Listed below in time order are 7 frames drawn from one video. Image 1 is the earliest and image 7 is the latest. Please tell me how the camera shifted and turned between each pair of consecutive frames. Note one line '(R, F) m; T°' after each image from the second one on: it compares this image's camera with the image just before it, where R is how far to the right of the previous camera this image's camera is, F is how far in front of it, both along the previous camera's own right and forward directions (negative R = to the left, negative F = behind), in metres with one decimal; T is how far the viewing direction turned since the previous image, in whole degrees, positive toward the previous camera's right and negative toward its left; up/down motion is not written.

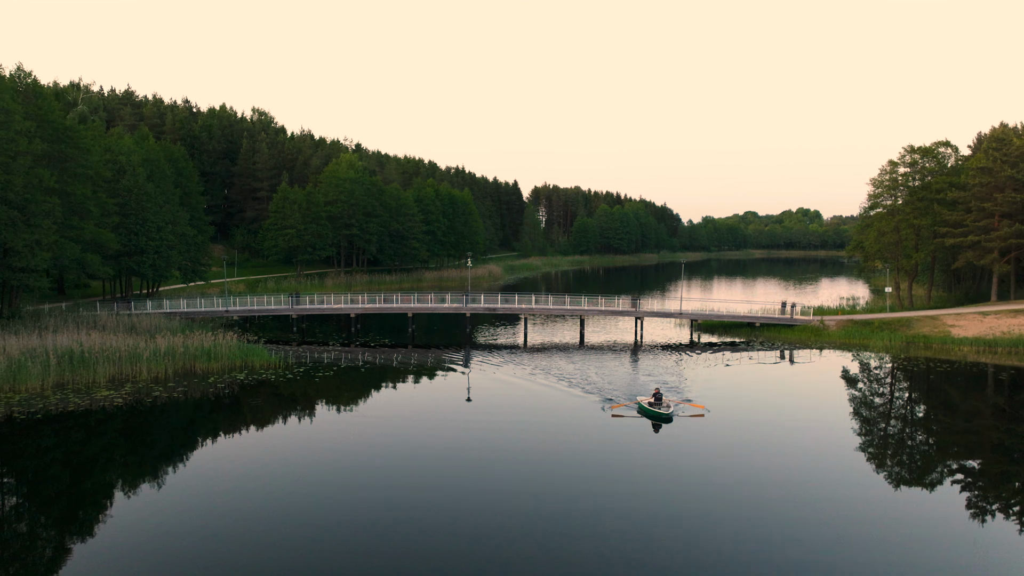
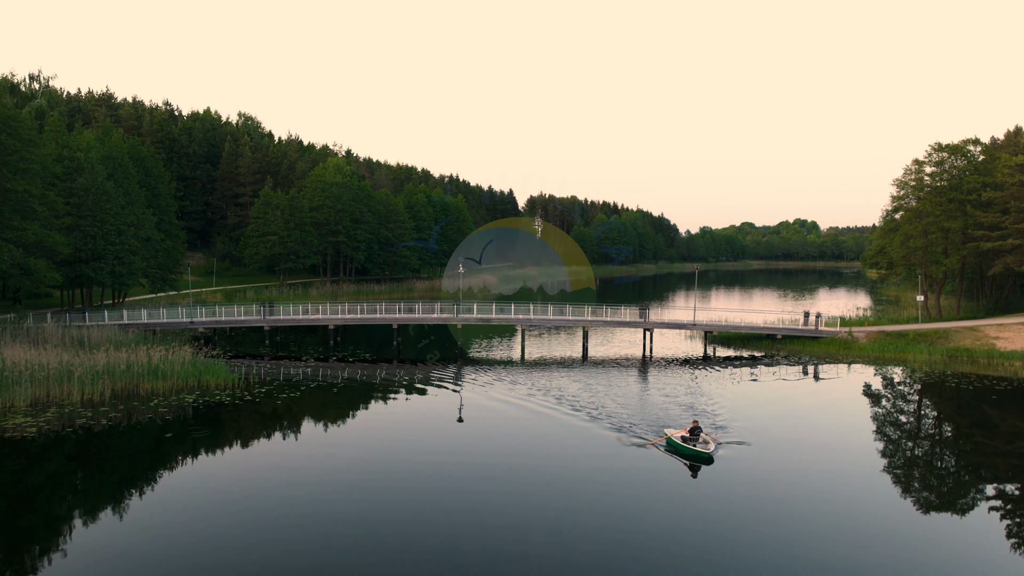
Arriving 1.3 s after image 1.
(0.0, +3.6) m; 0°
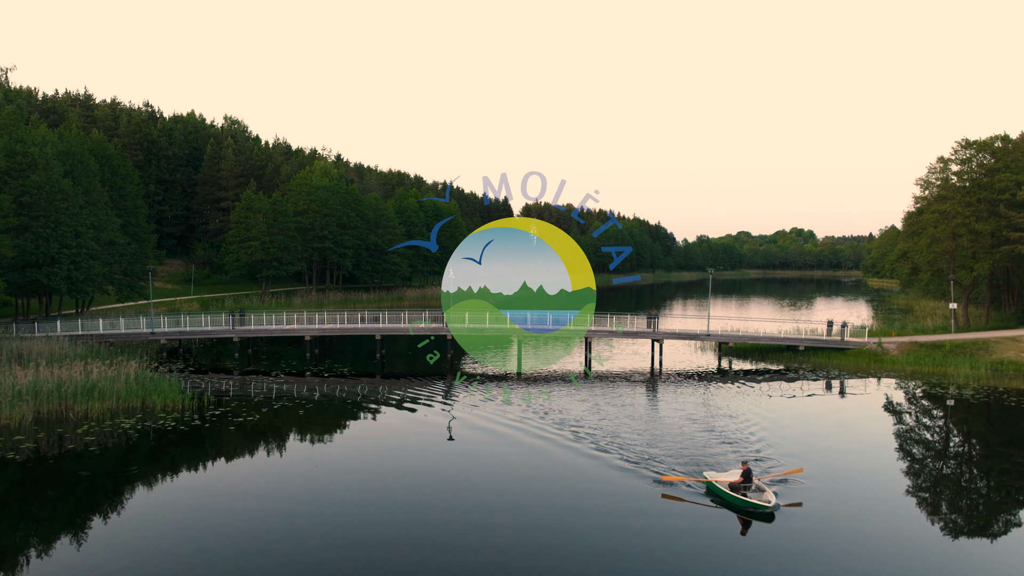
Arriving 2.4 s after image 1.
(0.0, +3.1) m; 0°
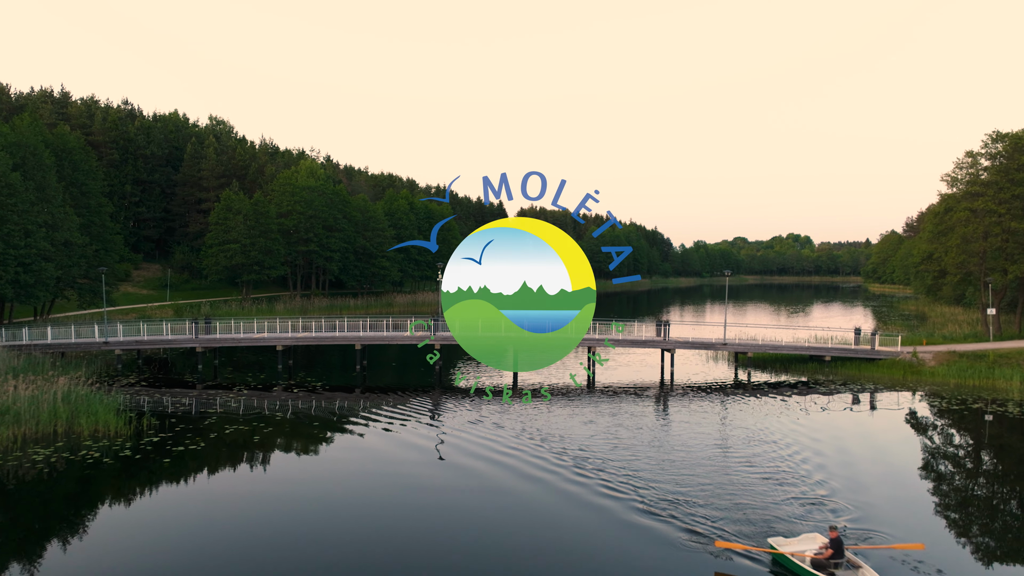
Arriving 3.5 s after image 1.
(0.0, +3.0) m; 0°
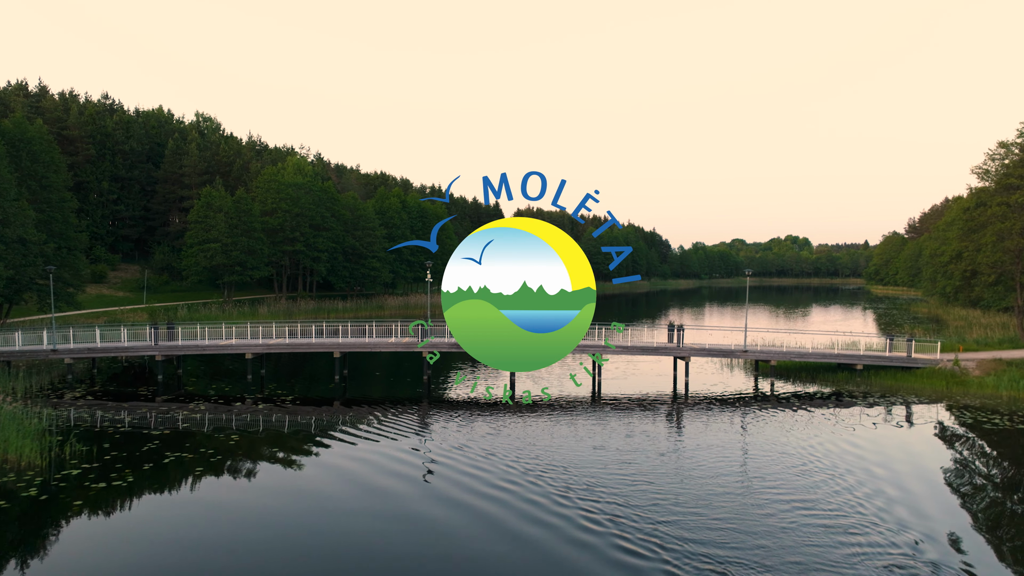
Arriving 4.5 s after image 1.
(0.0, +2.8) m; 0°
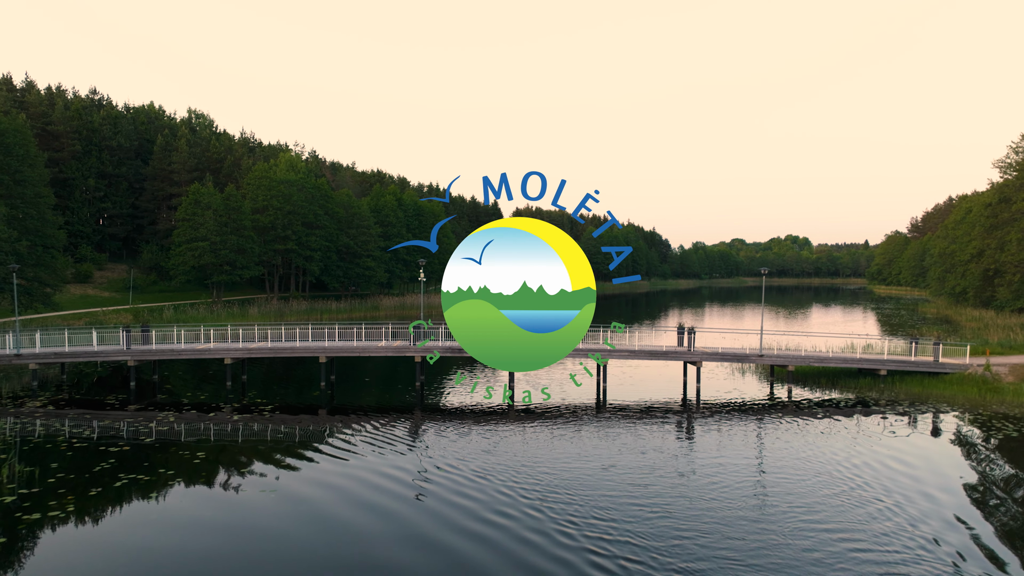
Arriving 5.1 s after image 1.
(0.0, +1.7) m; 0°
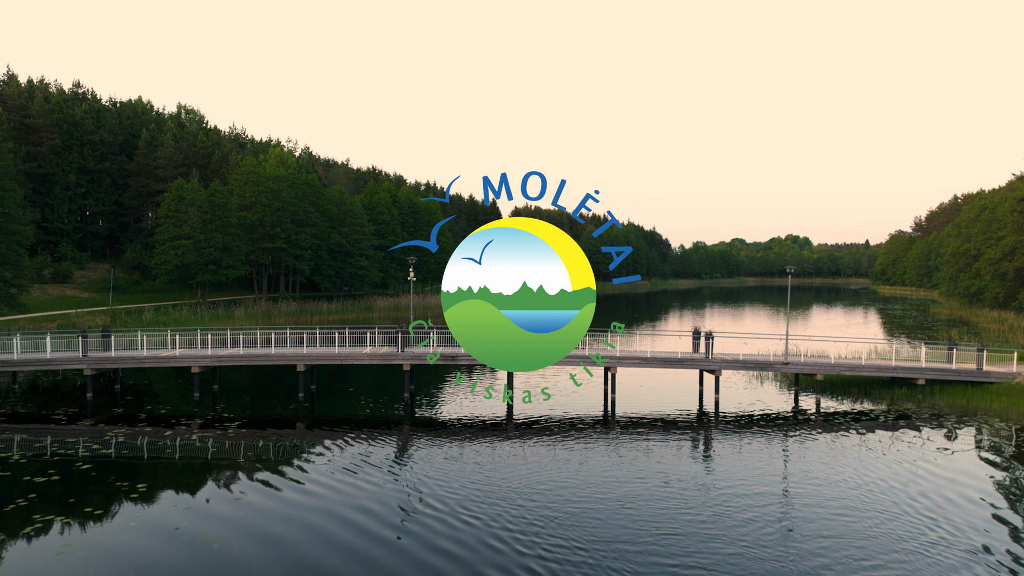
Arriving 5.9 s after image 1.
(0.0, +2.2) m; 0°
